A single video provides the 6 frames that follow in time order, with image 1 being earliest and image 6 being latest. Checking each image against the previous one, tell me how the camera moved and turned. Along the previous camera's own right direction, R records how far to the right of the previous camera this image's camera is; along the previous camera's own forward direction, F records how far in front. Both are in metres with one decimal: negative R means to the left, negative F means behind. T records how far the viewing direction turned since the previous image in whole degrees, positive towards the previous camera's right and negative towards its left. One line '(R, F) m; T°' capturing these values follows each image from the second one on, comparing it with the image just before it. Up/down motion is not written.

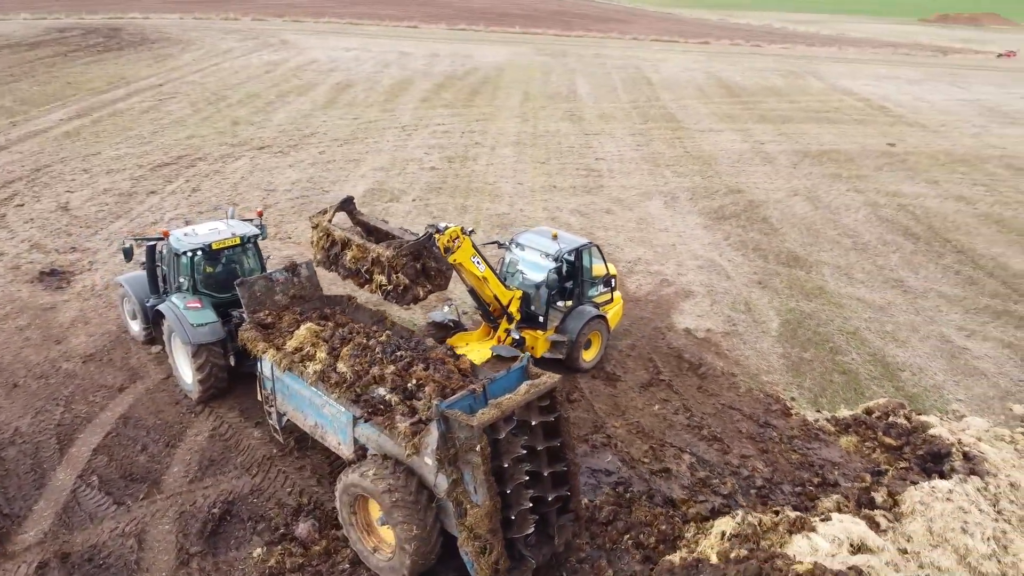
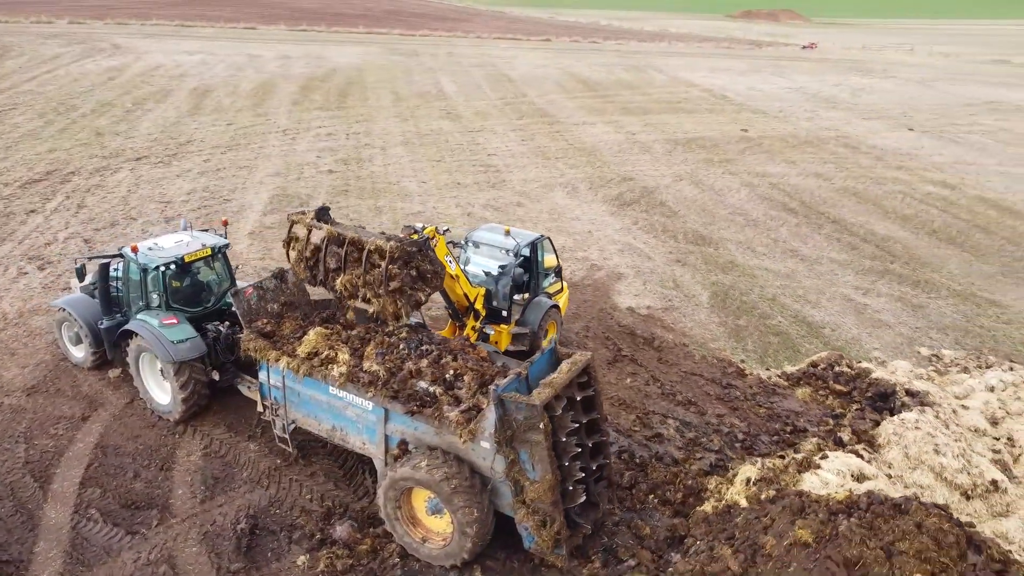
(-1.5, -0.2) m; +12°
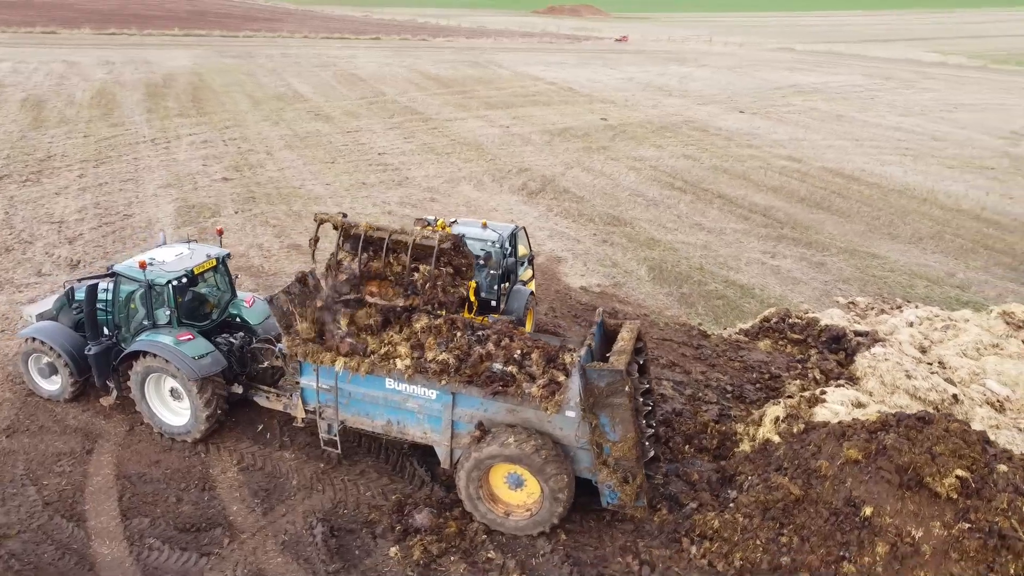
(-2.0, -0.2) m; +13°
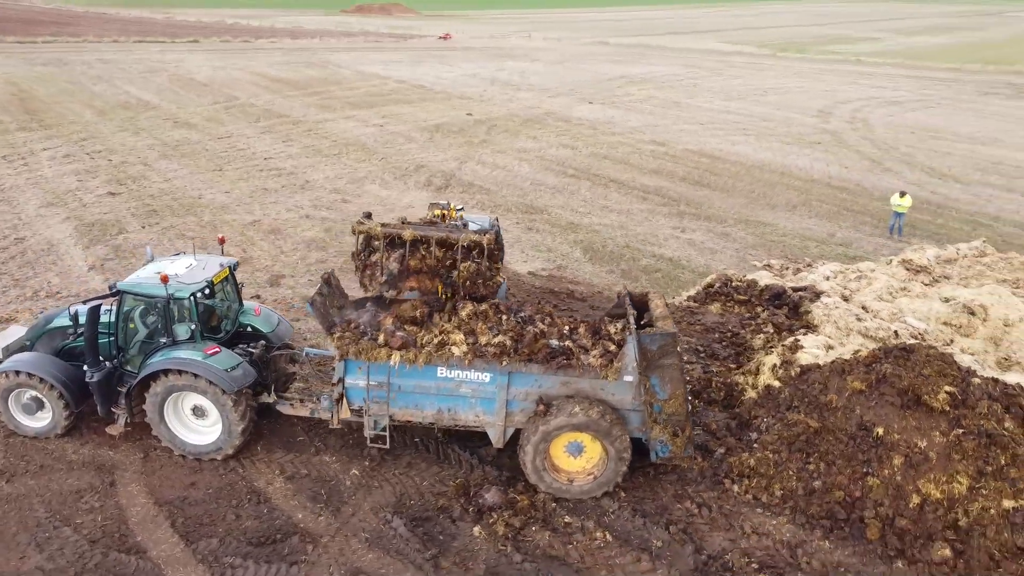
(-2.0, -0.1) m; +13°
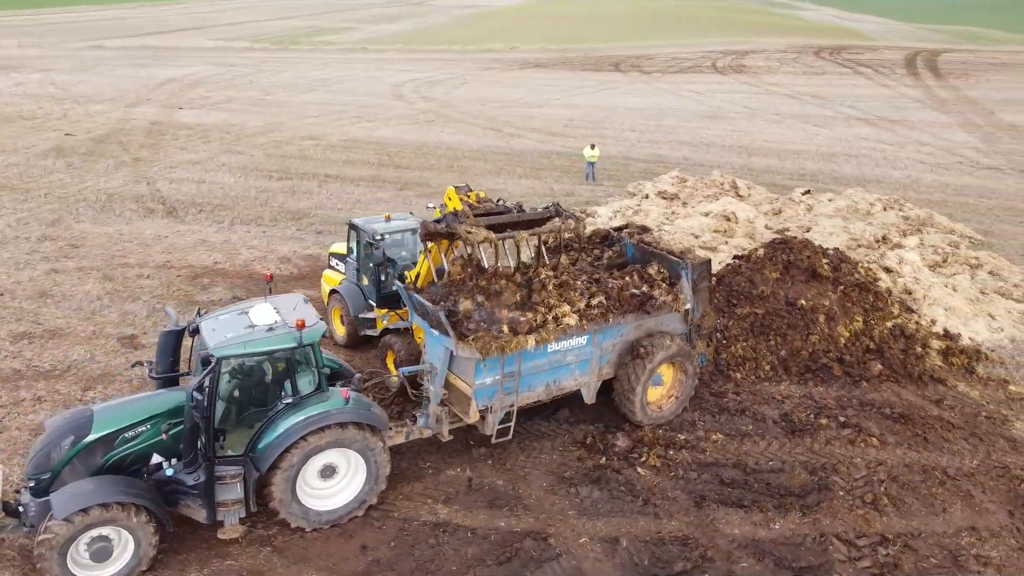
(-5.1, +1.3) m; +35°
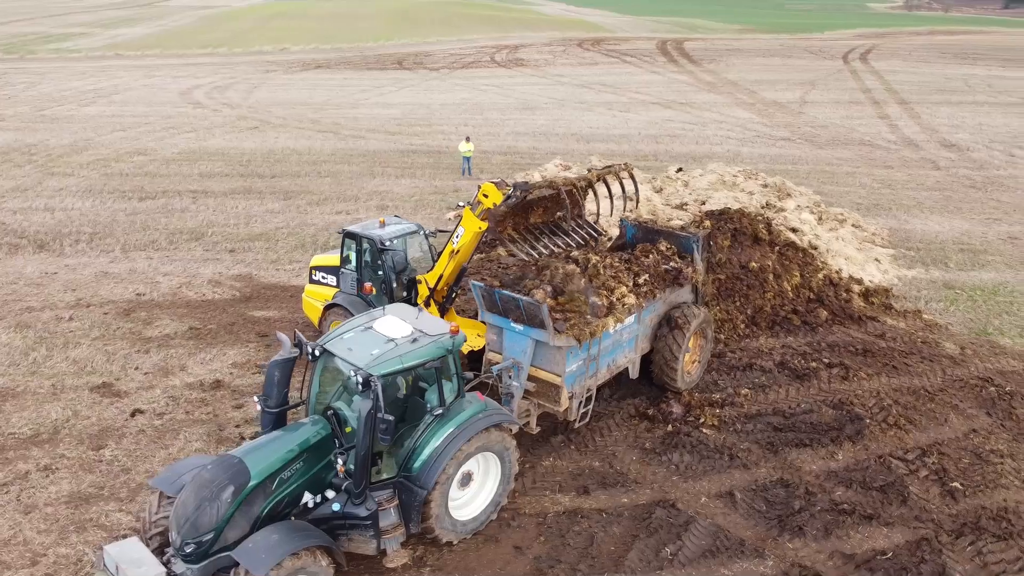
(-2.7, +0.3) m; +17°
